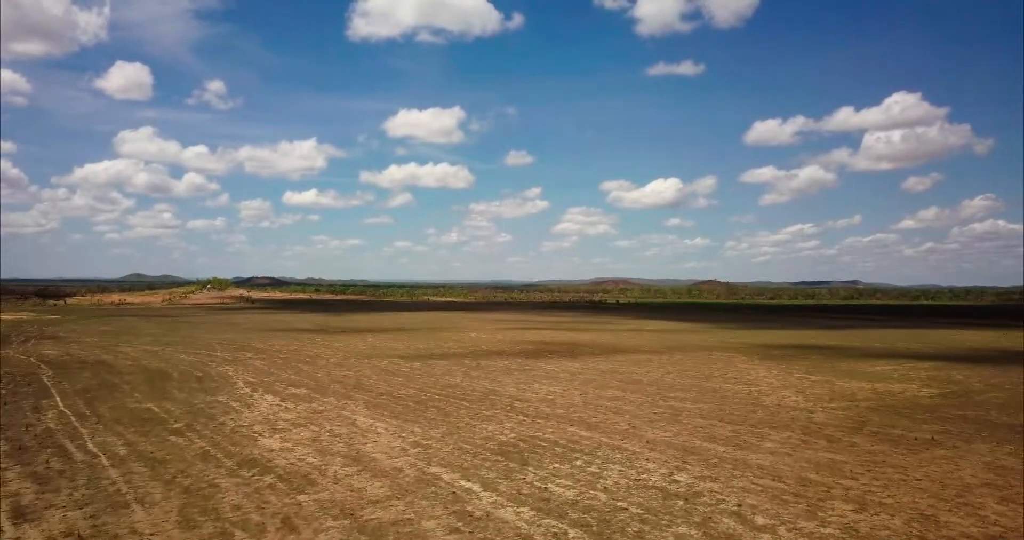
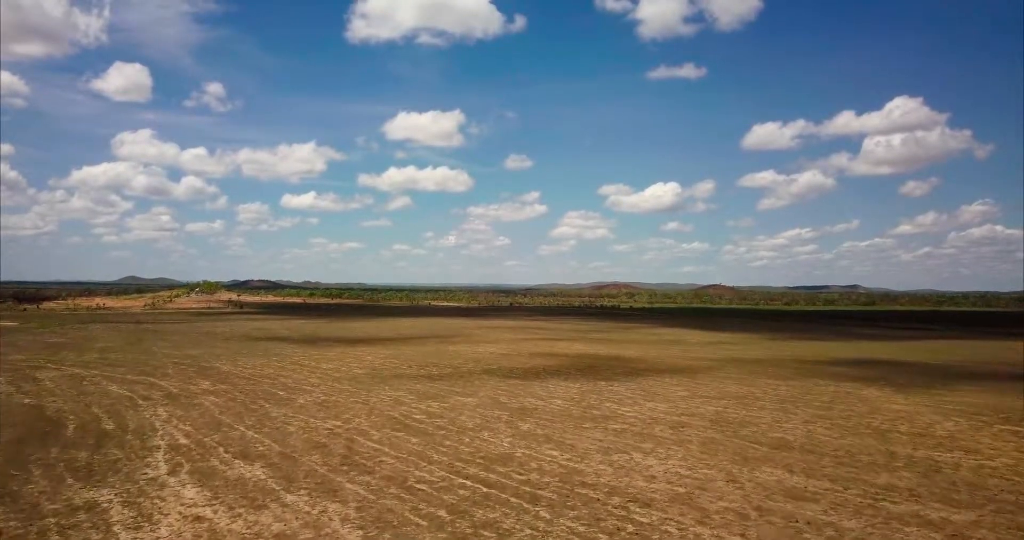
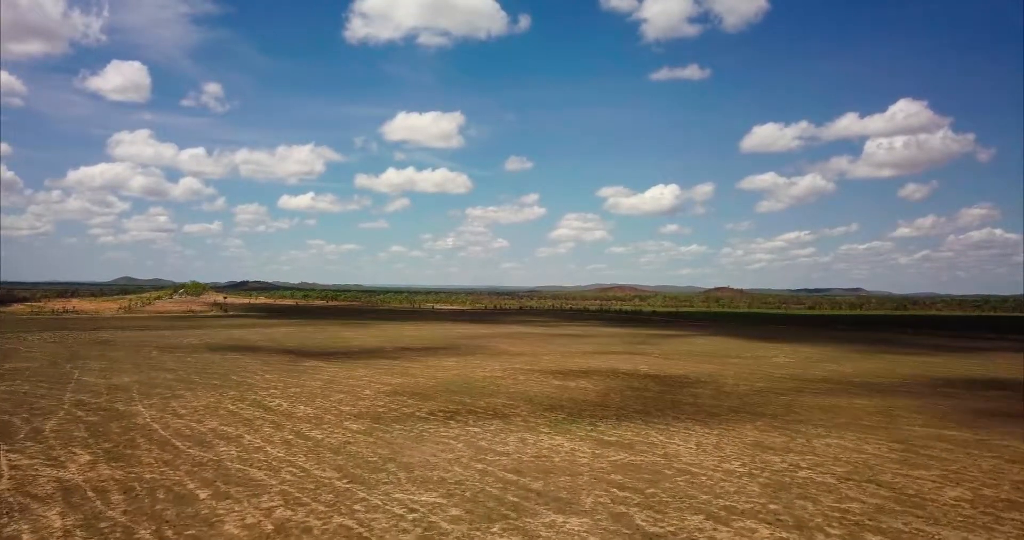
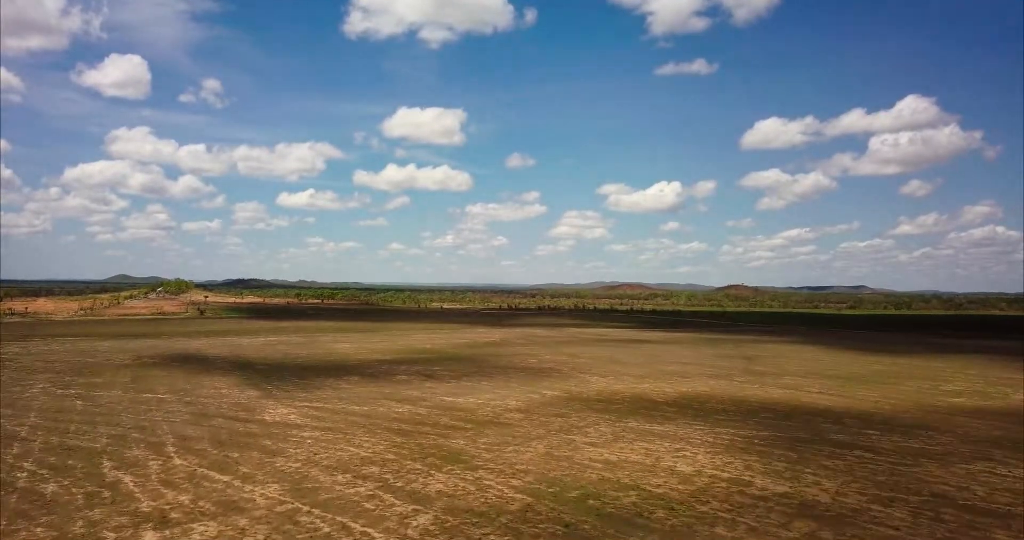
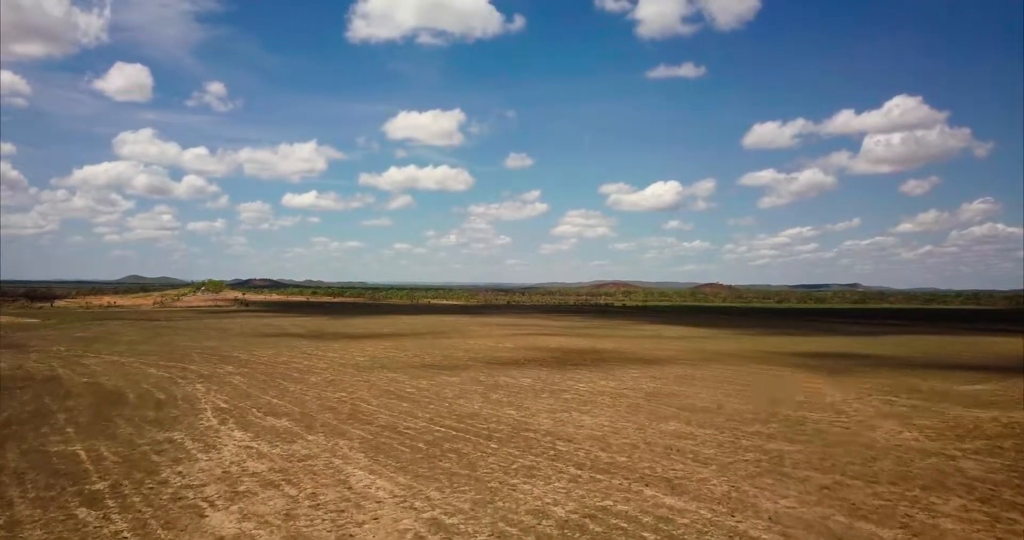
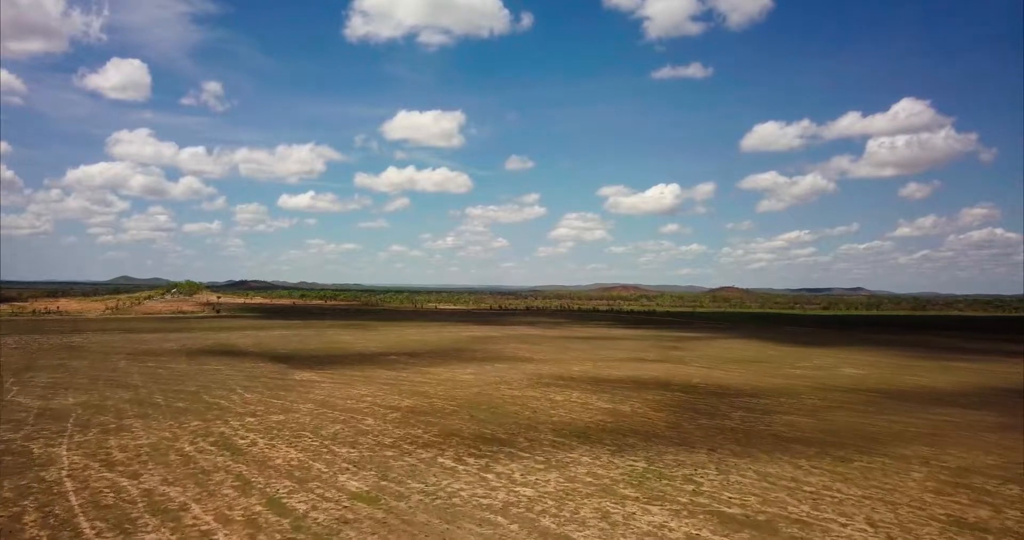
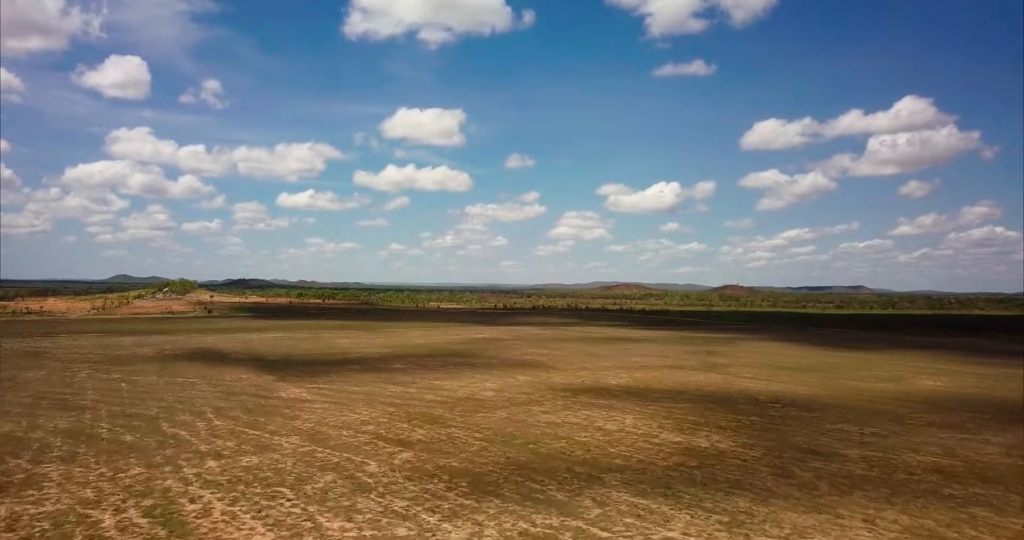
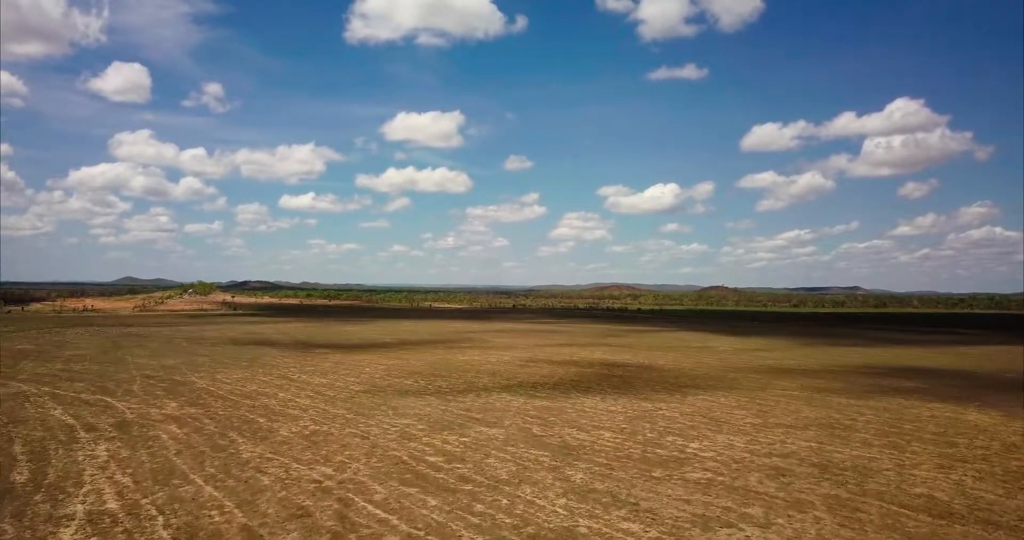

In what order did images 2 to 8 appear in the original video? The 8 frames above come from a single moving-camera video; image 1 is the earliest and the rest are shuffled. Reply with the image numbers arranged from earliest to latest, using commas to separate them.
5, 2, 8, 3, 6, 7, 4
